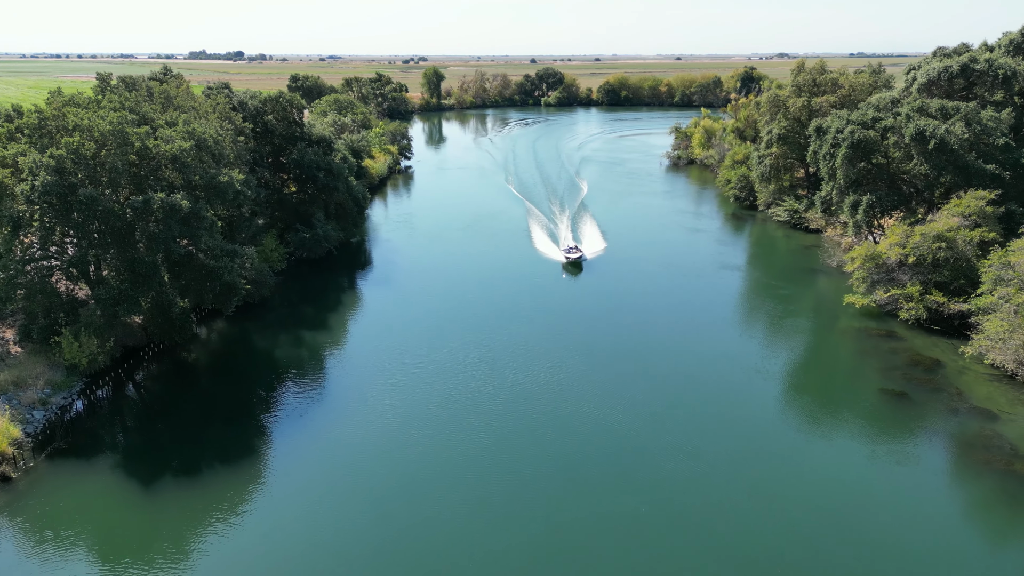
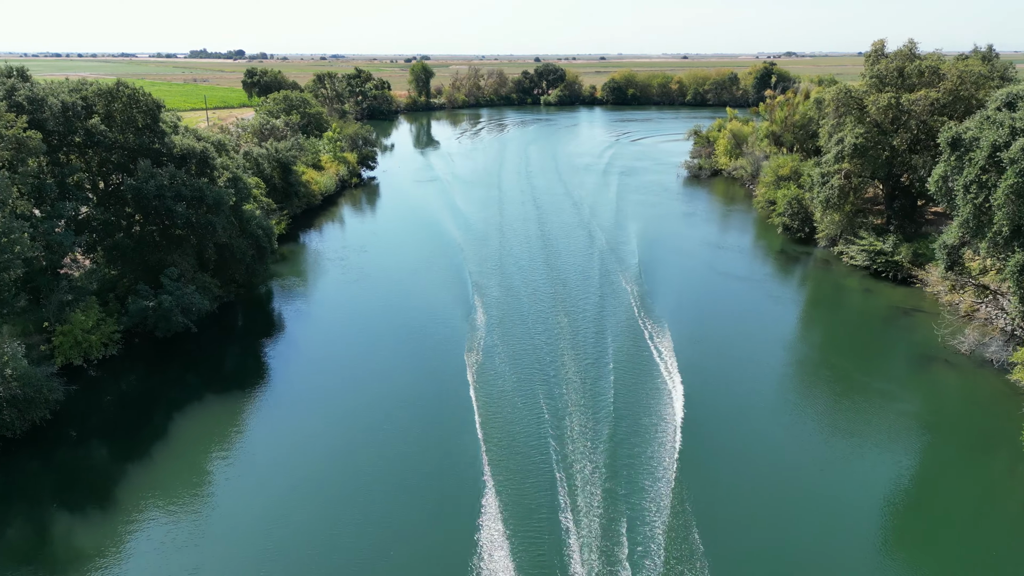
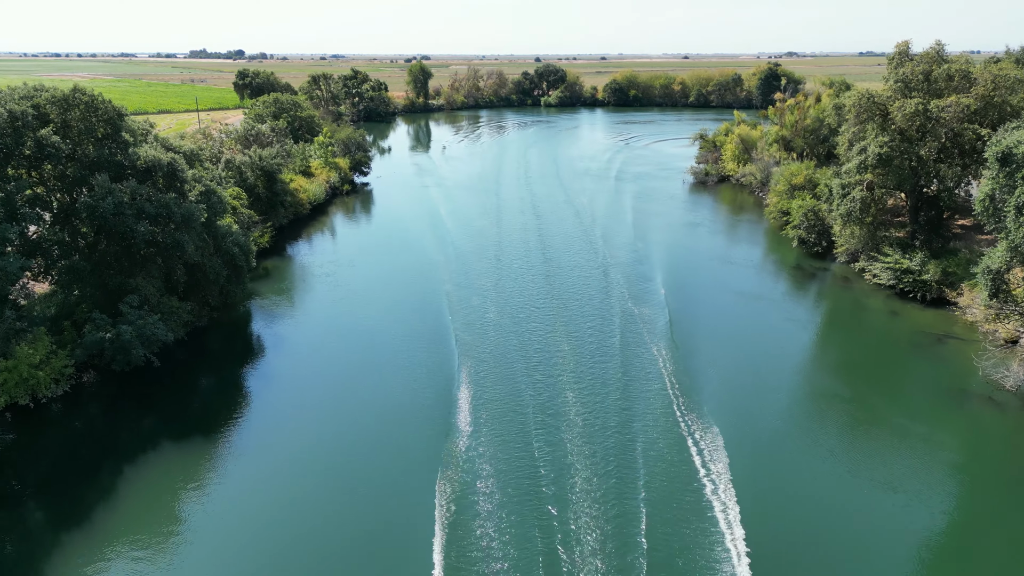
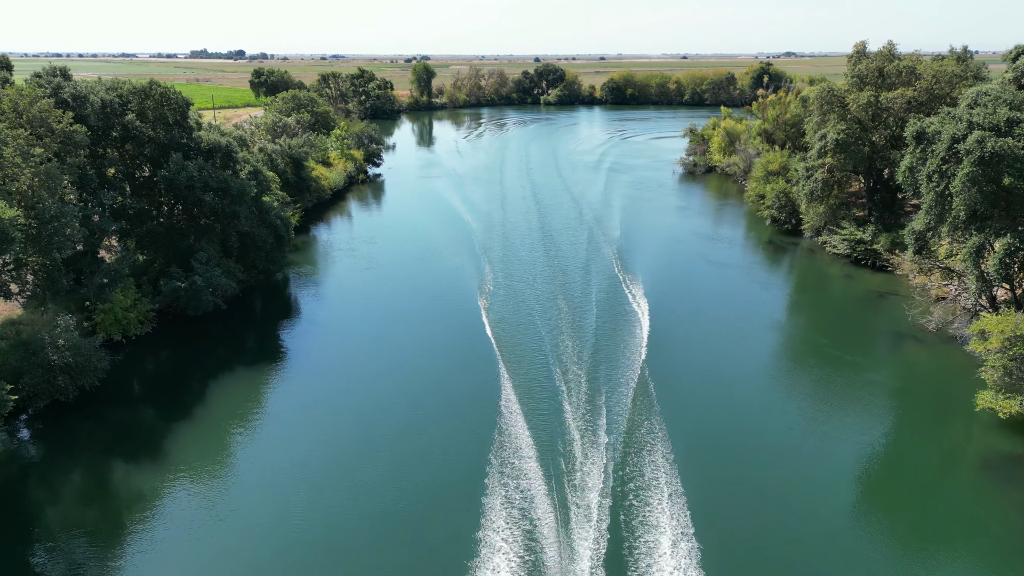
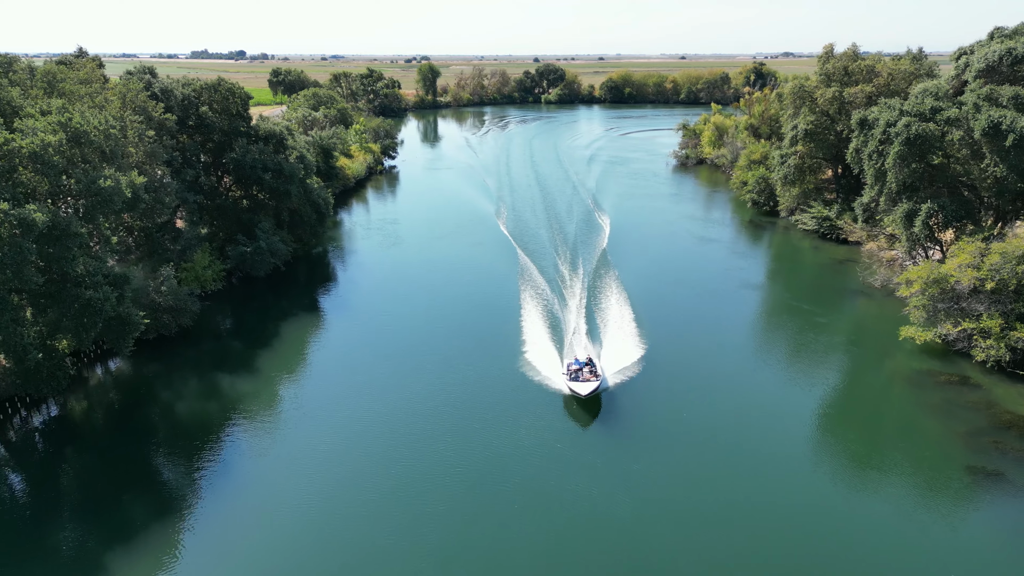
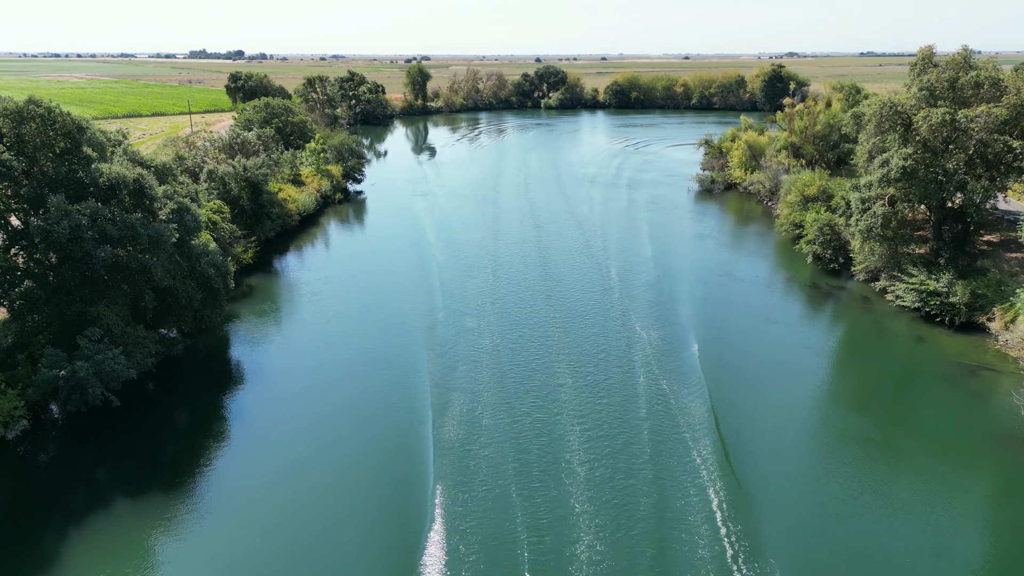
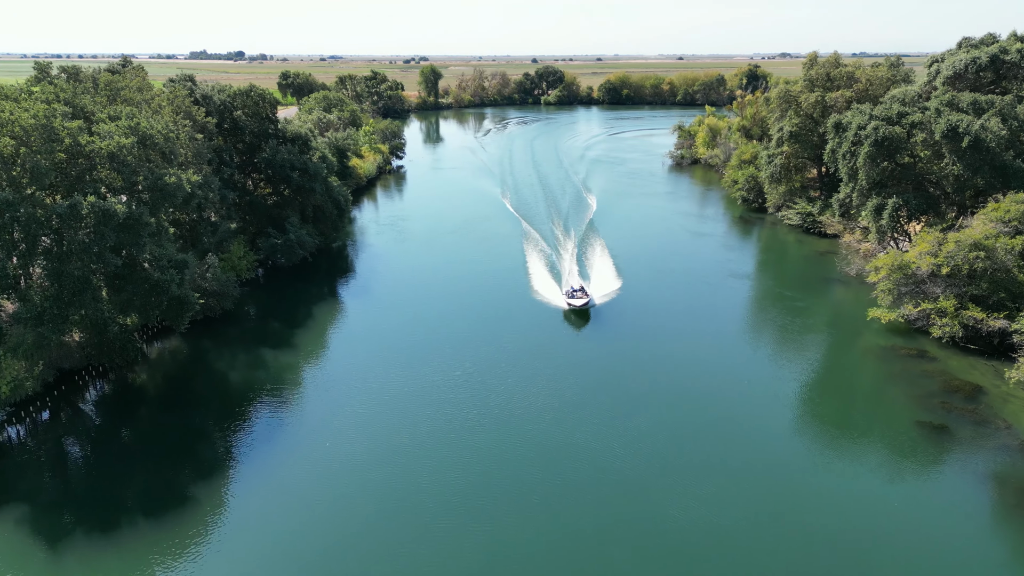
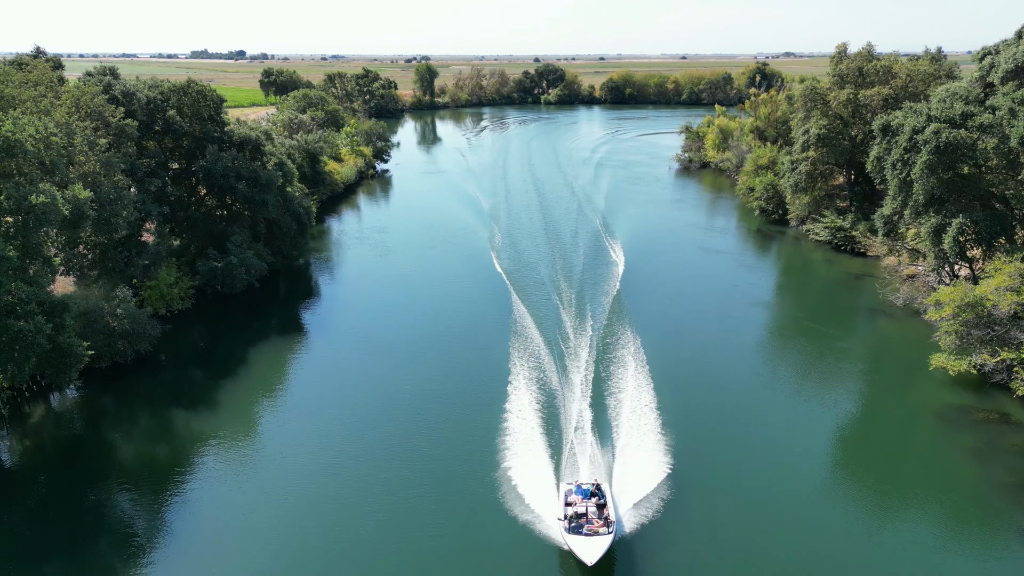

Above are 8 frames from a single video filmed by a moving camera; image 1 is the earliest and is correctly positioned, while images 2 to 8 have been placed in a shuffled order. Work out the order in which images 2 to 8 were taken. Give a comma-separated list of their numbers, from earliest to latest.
7, 5, 8, 4, 2, 3, 6
